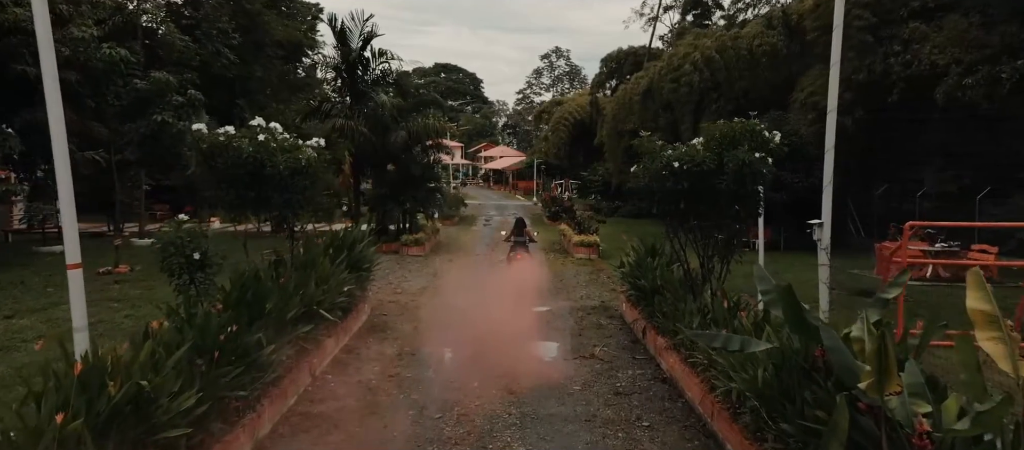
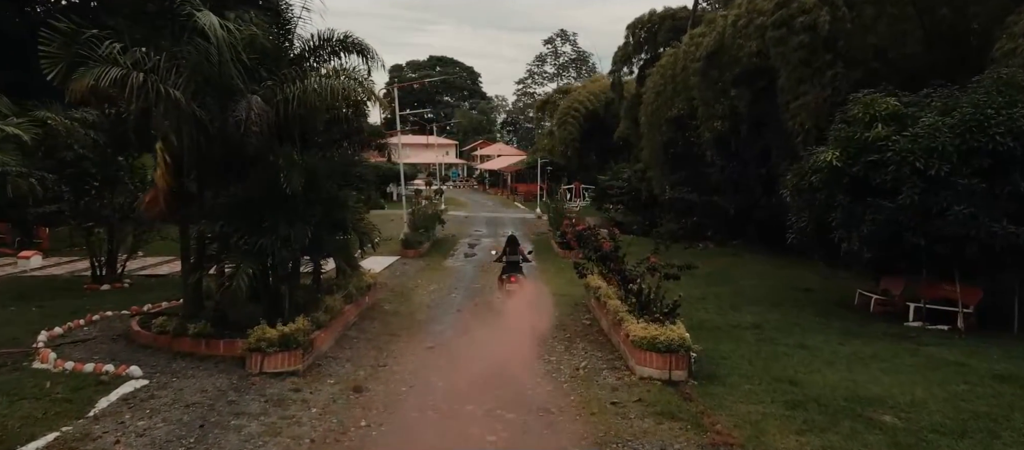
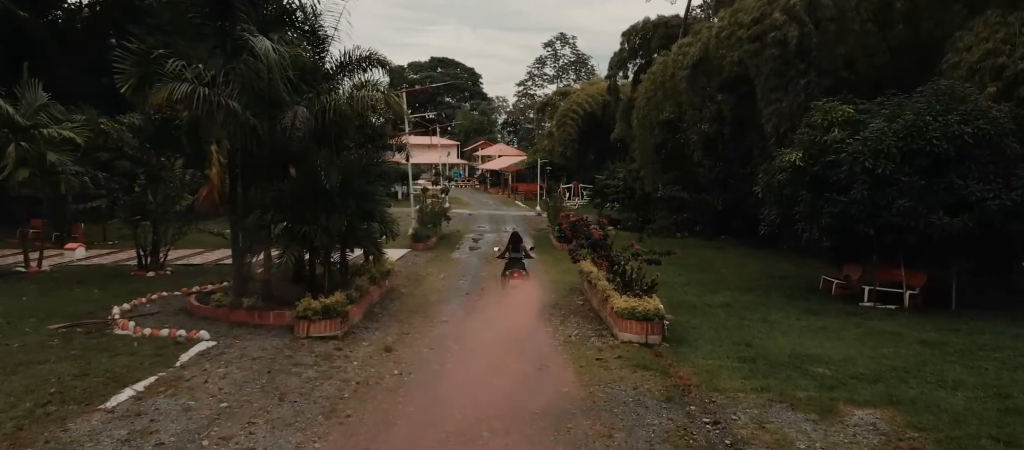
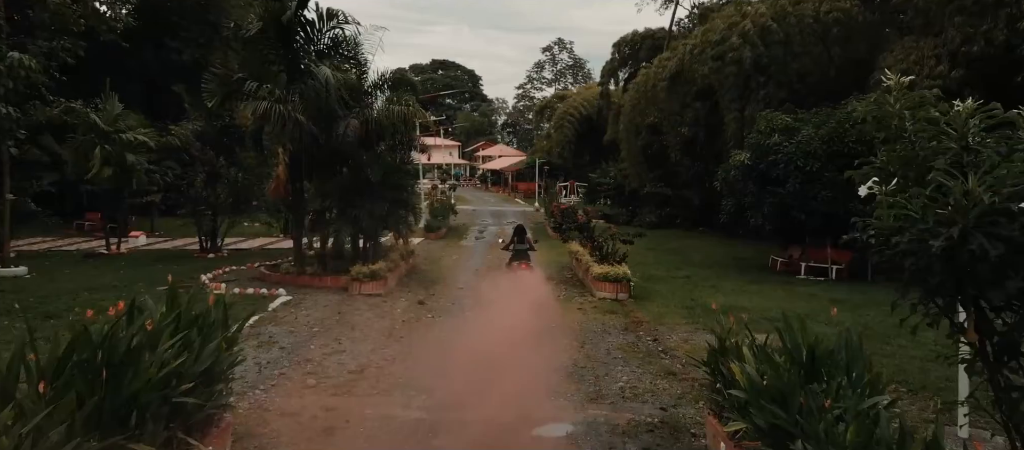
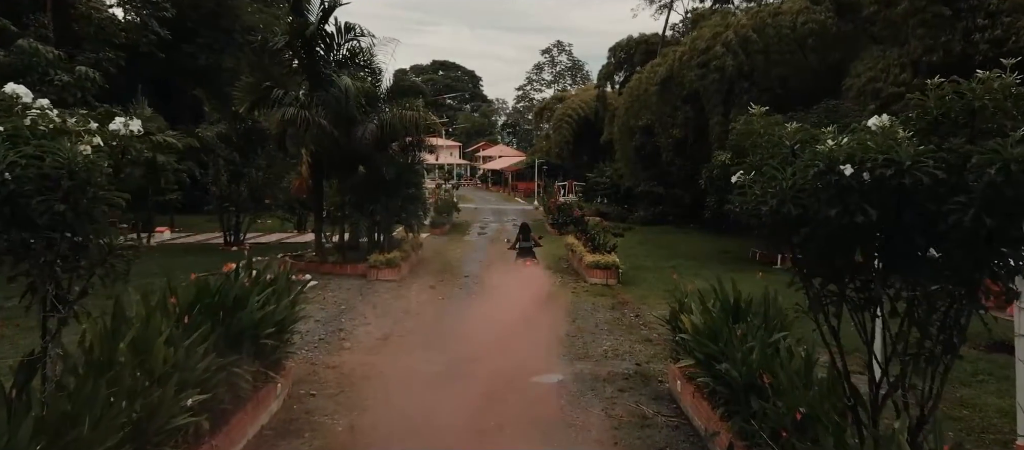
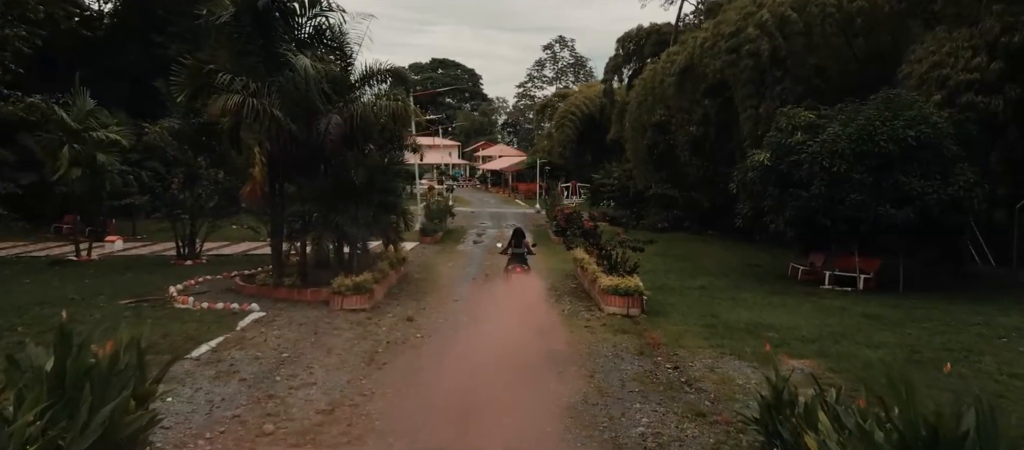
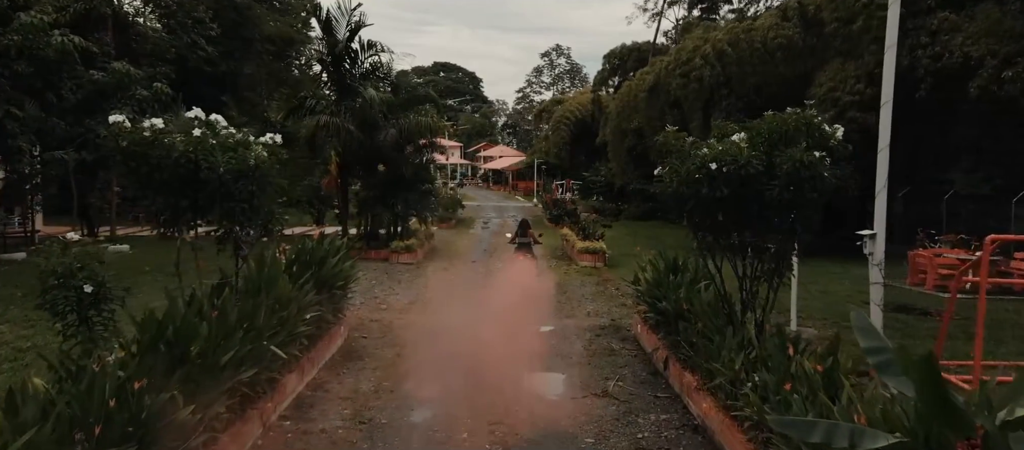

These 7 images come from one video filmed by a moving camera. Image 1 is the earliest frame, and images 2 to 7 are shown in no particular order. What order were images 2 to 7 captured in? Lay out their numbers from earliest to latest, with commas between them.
7, 5, 4, 6, 3, 2
